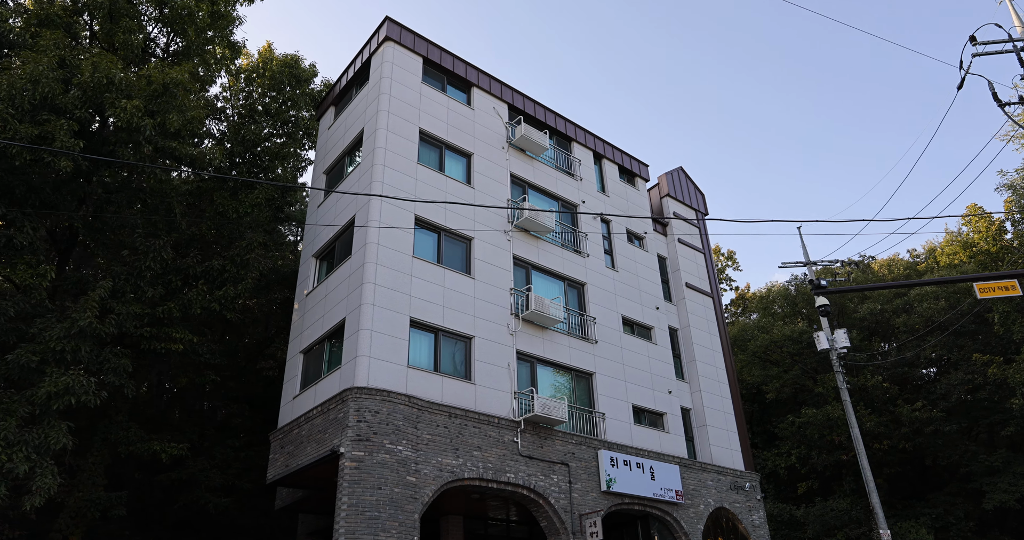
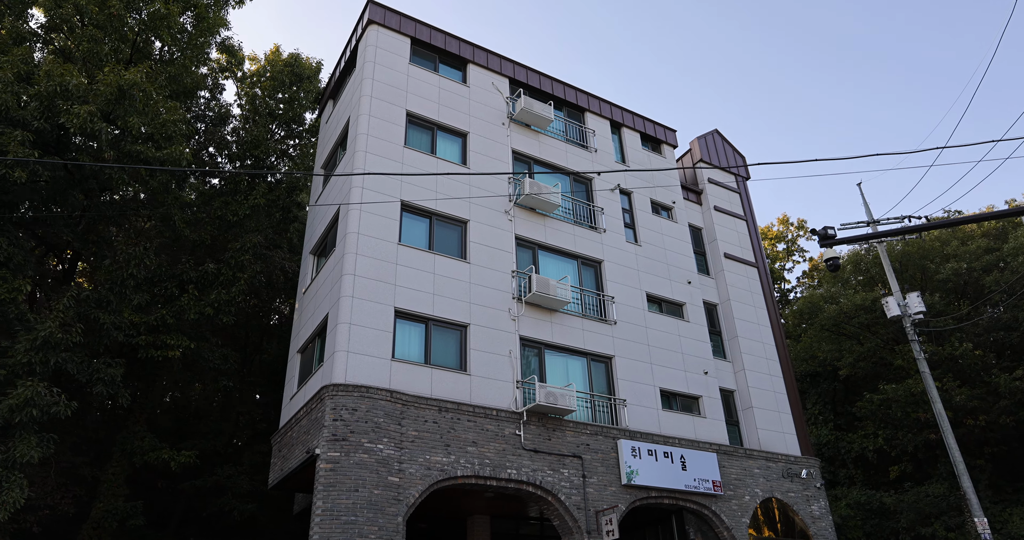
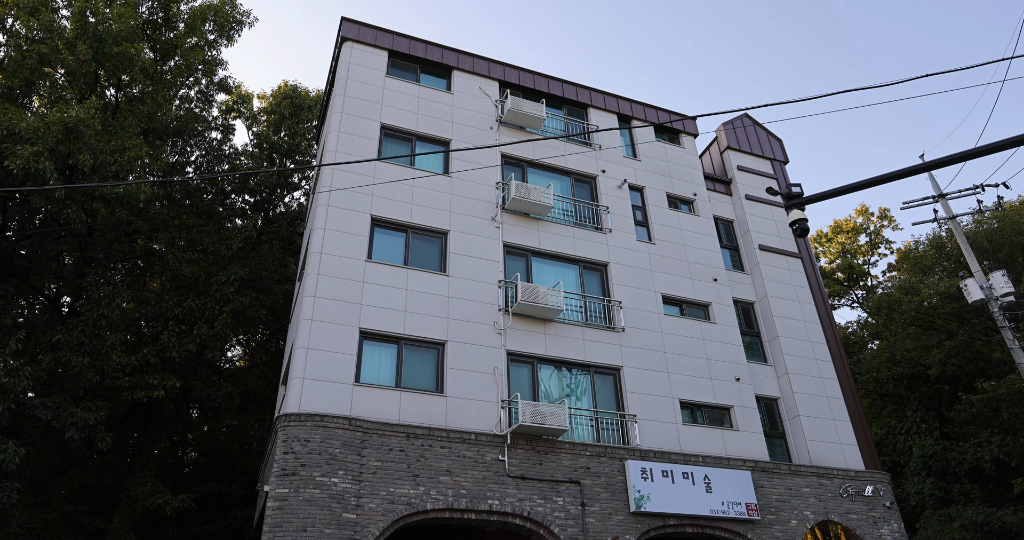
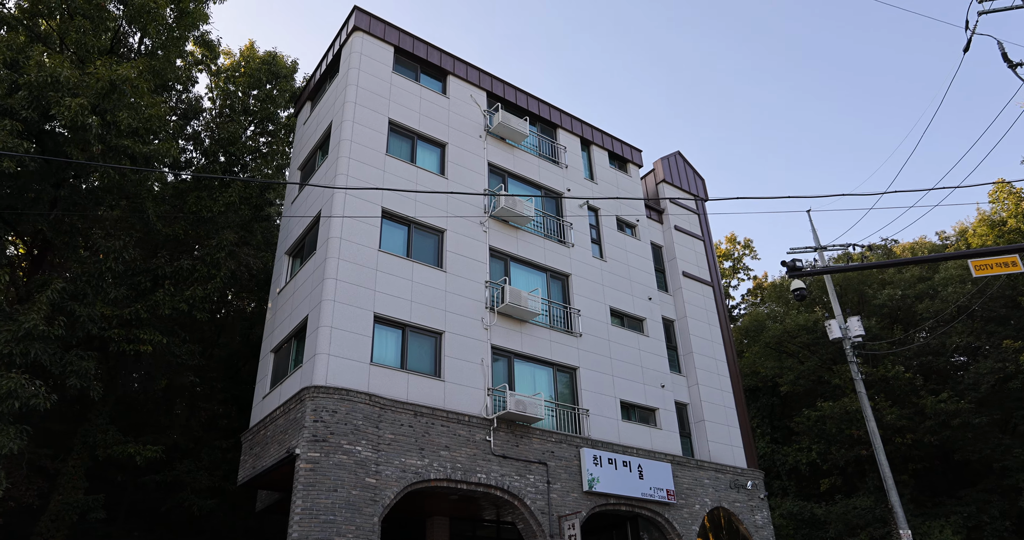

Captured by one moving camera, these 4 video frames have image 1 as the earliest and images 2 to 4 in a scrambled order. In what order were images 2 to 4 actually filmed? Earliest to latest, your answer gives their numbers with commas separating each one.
4, 2, 3
